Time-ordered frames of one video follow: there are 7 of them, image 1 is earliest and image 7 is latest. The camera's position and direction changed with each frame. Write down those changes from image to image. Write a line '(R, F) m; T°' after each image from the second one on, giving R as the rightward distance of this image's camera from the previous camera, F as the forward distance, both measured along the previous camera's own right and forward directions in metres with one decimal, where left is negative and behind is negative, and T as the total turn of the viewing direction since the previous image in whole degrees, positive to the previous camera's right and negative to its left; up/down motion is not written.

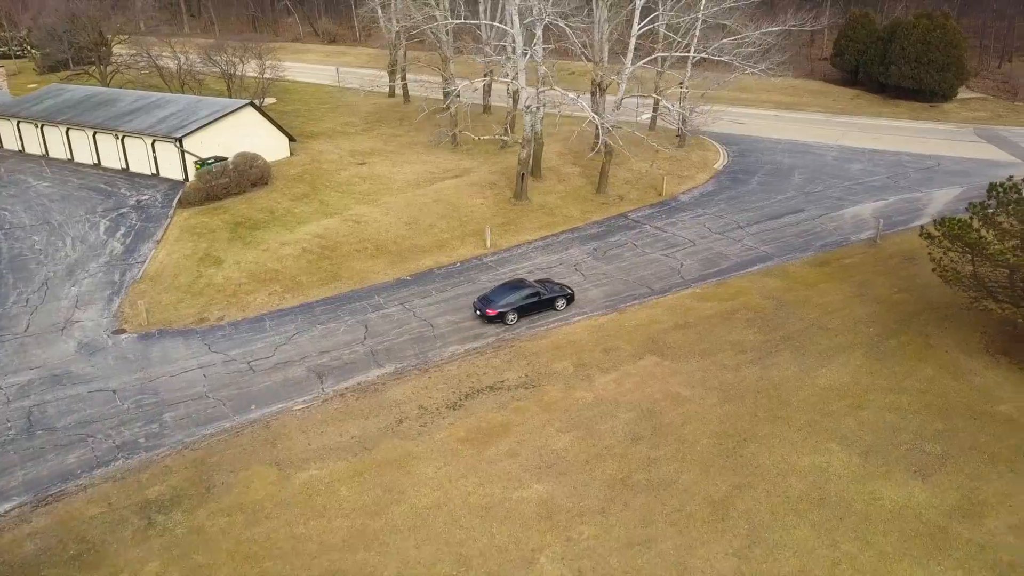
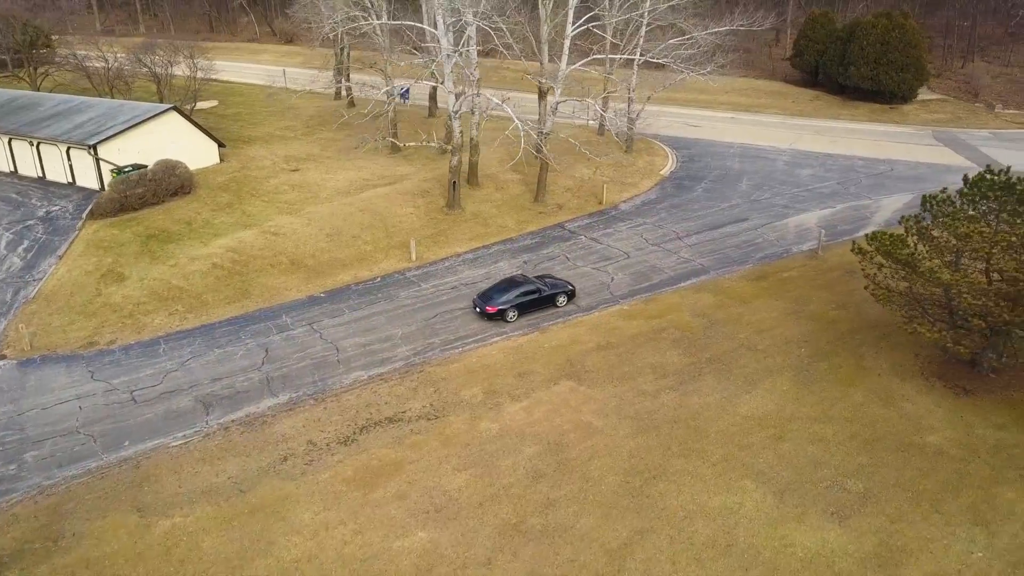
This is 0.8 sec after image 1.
(+1.8, +1.2) m; +1°
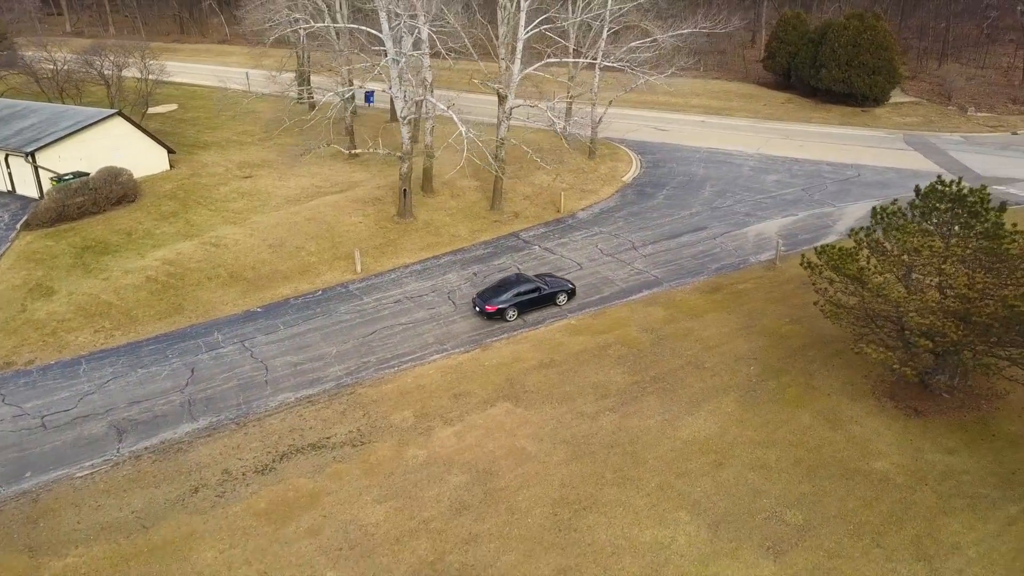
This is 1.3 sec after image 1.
(+1.2, +0.8) m; +1°
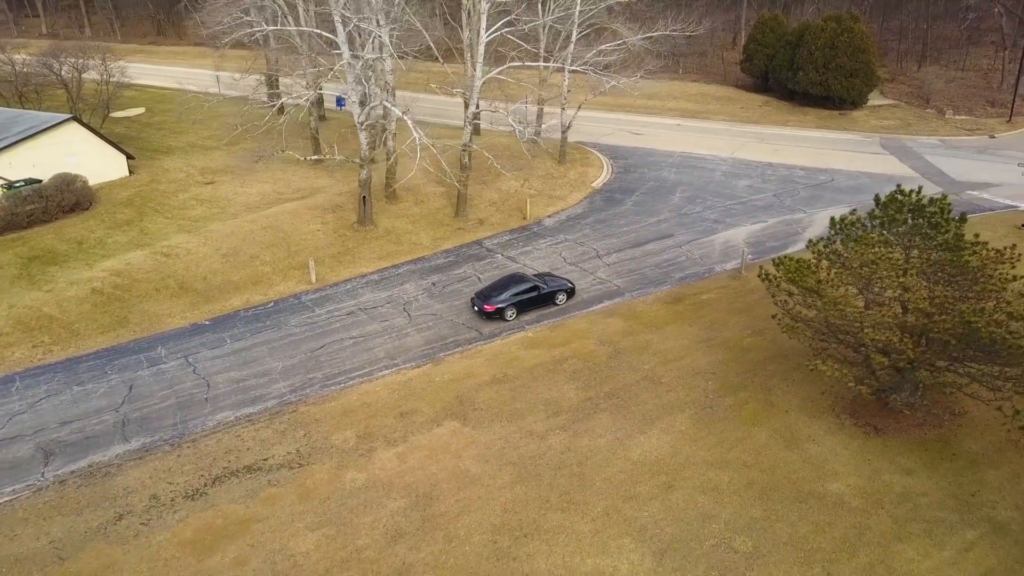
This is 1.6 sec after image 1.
(+0.9, +0.6) m; +1°
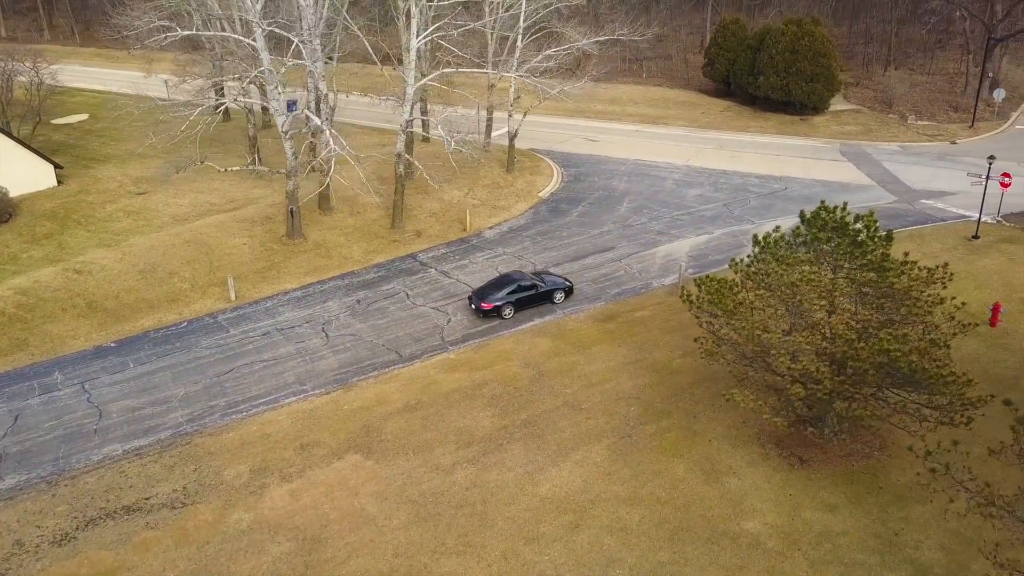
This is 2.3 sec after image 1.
(+1.6, +0.9) m; +1°
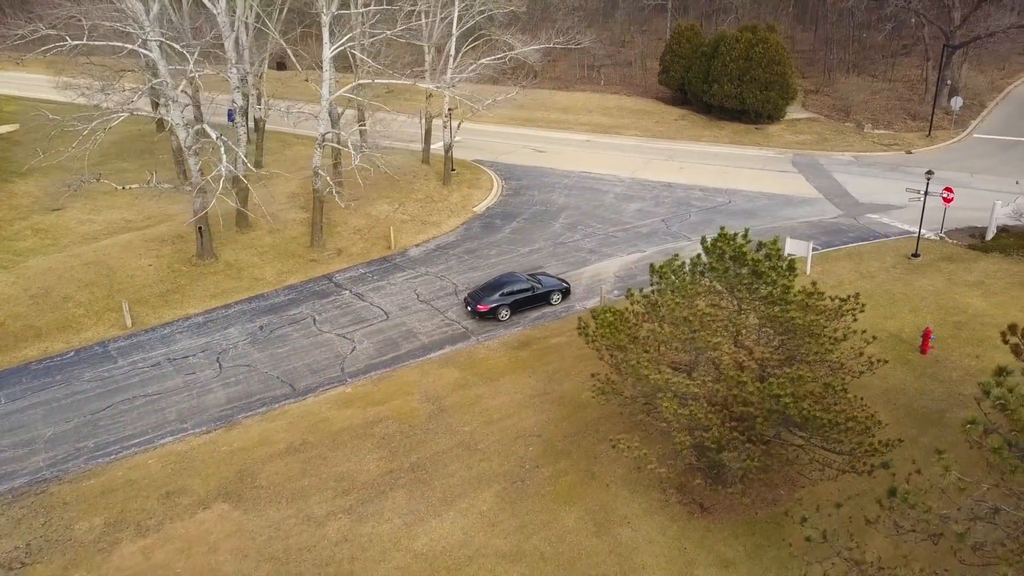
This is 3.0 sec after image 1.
(+1.9, +1.1) m; +1°
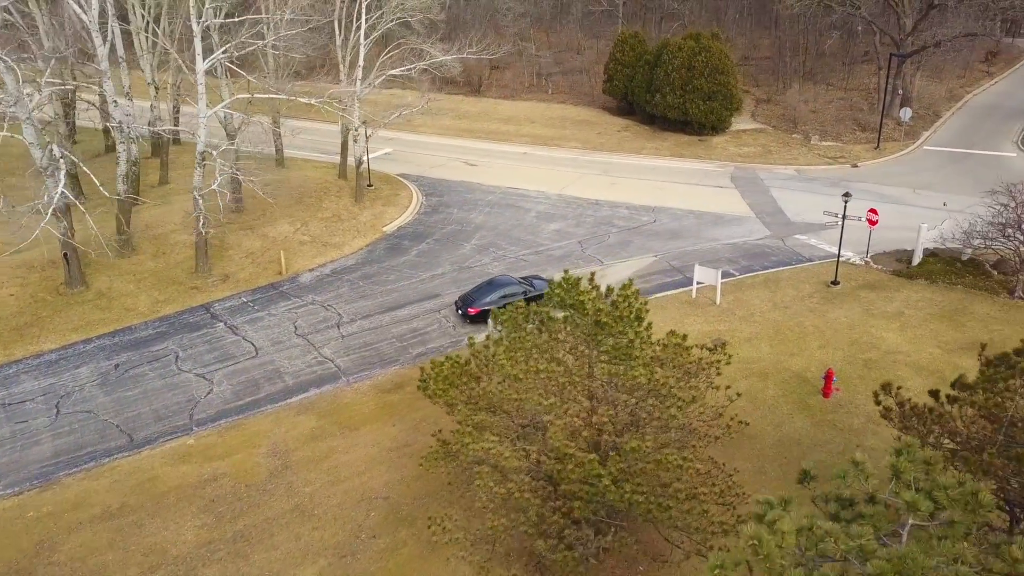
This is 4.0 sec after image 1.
(+2.5, +1.5) m; +1°
